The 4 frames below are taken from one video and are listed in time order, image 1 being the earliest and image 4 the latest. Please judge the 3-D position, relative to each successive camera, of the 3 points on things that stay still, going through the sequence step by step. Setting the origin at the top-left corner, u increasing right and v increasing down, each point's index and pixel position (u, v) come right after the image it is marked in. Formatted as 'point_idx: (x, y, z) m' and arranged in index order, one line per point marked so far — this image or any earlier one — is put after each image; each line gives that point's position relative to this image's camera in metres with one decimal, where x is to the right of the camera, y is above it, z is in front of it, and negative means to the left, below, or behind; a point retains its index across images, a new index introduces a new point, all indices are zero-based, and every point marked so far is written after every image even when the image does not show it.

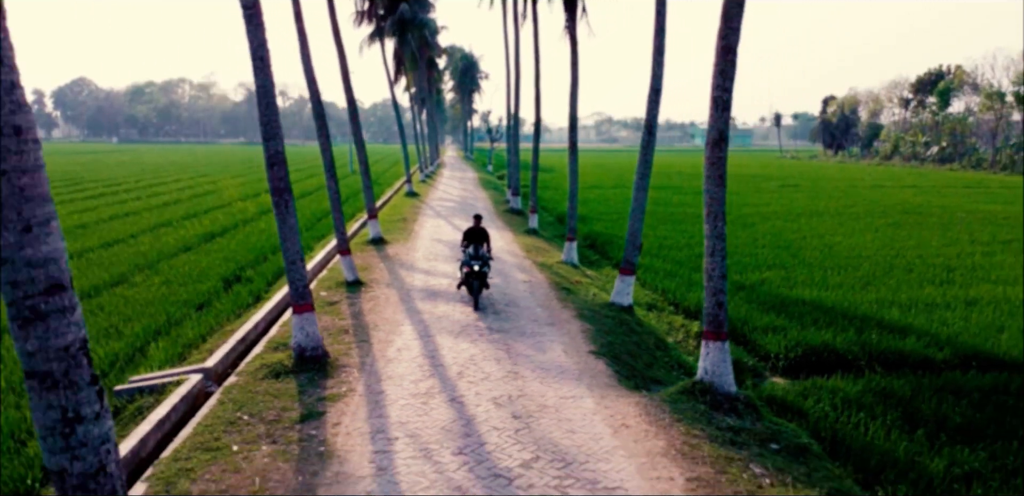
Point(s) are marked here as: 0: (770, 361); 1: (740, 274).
0: (+2.4, -1.0, +8.0) m
1: (+3.3, -0.4, +12.6) m
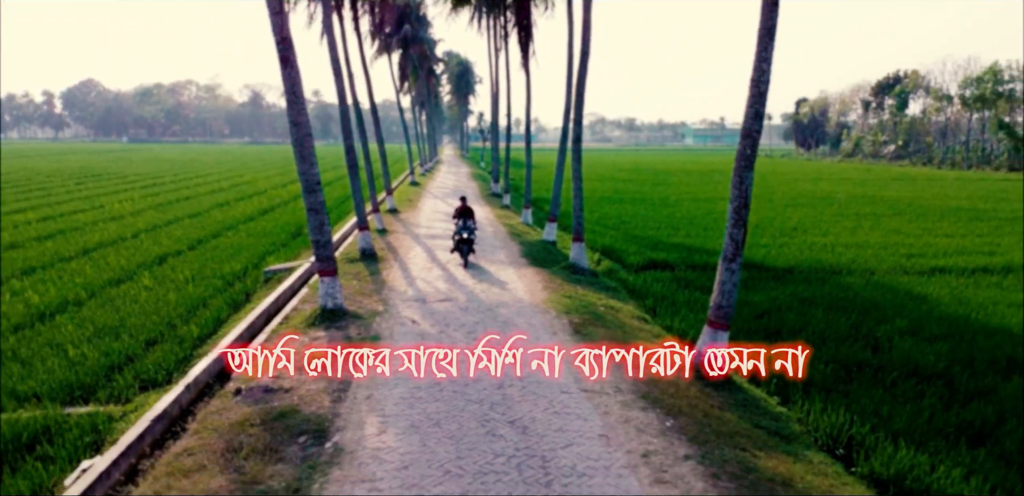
0: (+1.9, -0.3, +13.8) m
1: (+2.8, +0.4, +18.3) m
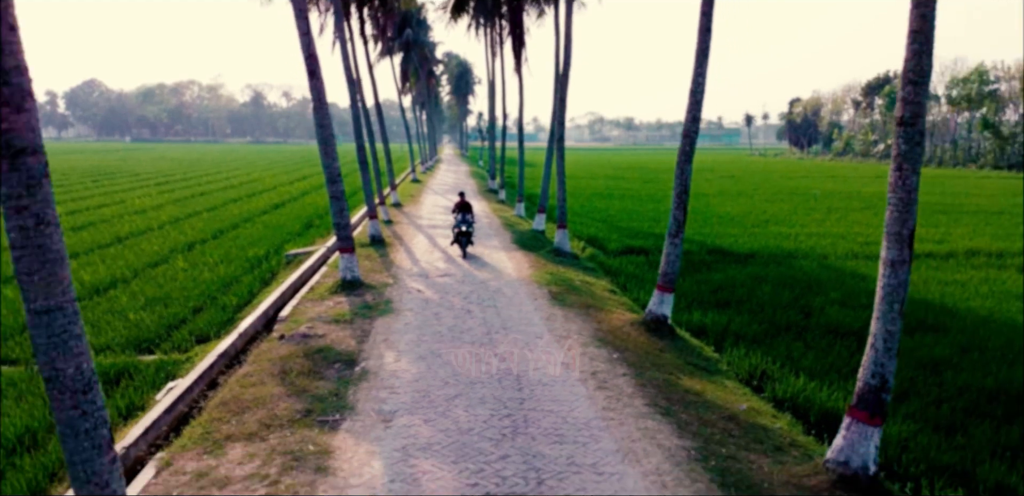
0: (+1.7, -0.1, +15.4) m
1: (+2.6, +0.6, +20.0) m
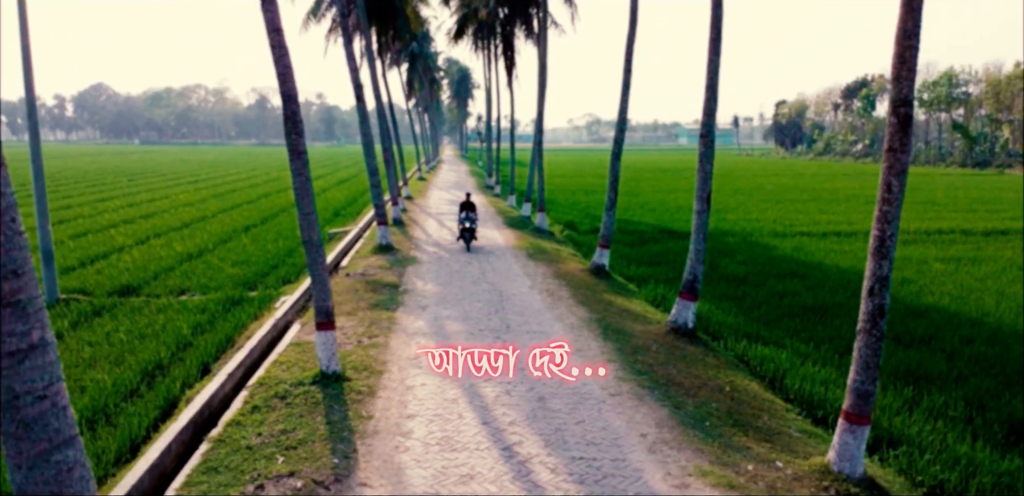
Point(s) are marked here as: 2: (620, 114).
0: (+1.5, +0.4, +19.6) m
1: (+2.4, +1.0, +24.1) m
2: (+1.6, +2.0, +12.6) m
